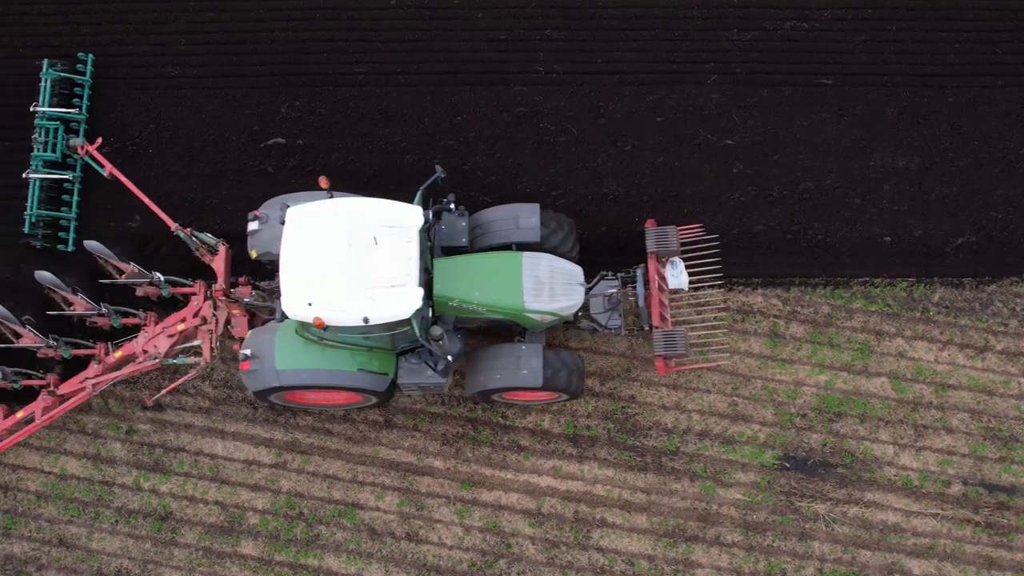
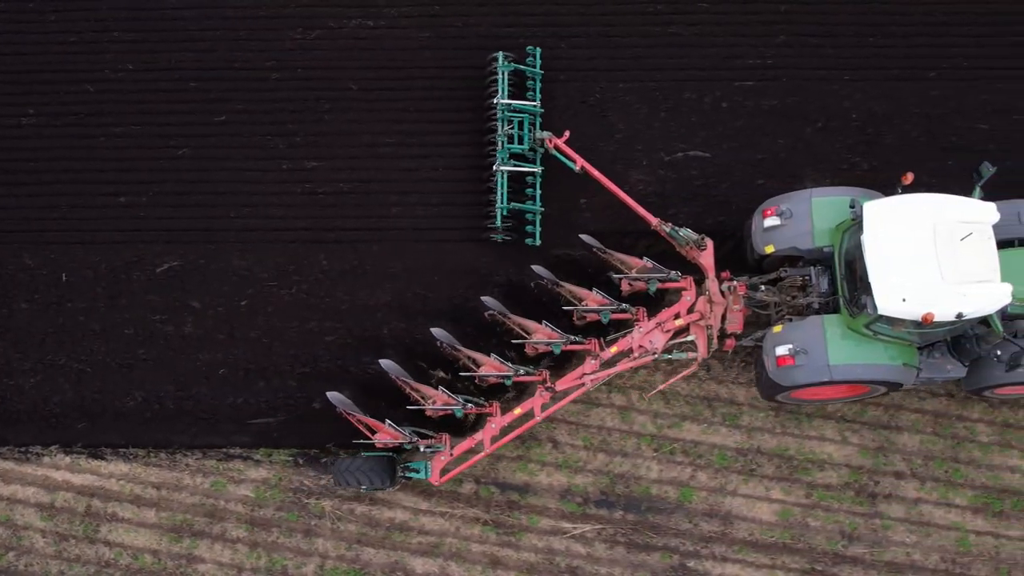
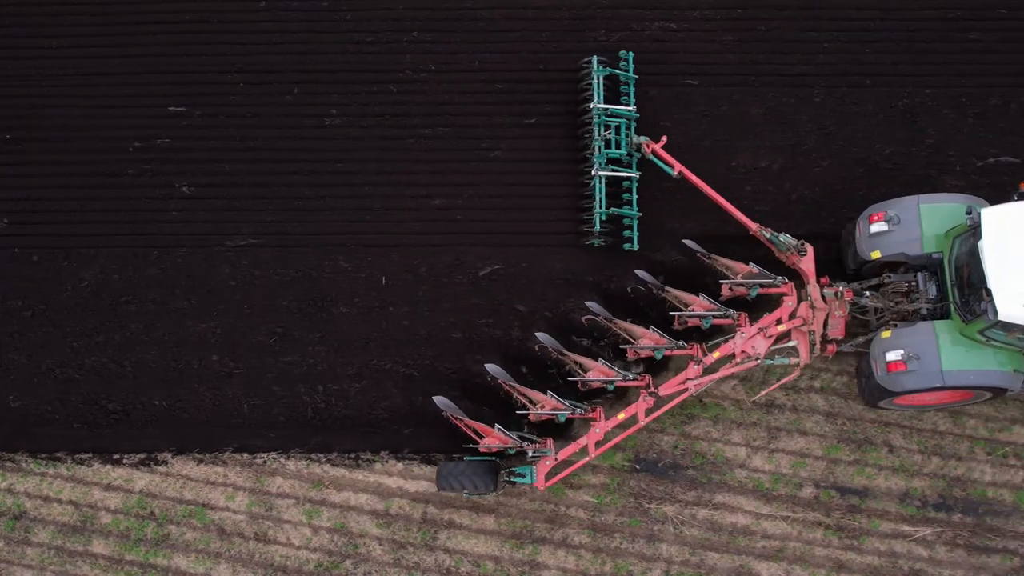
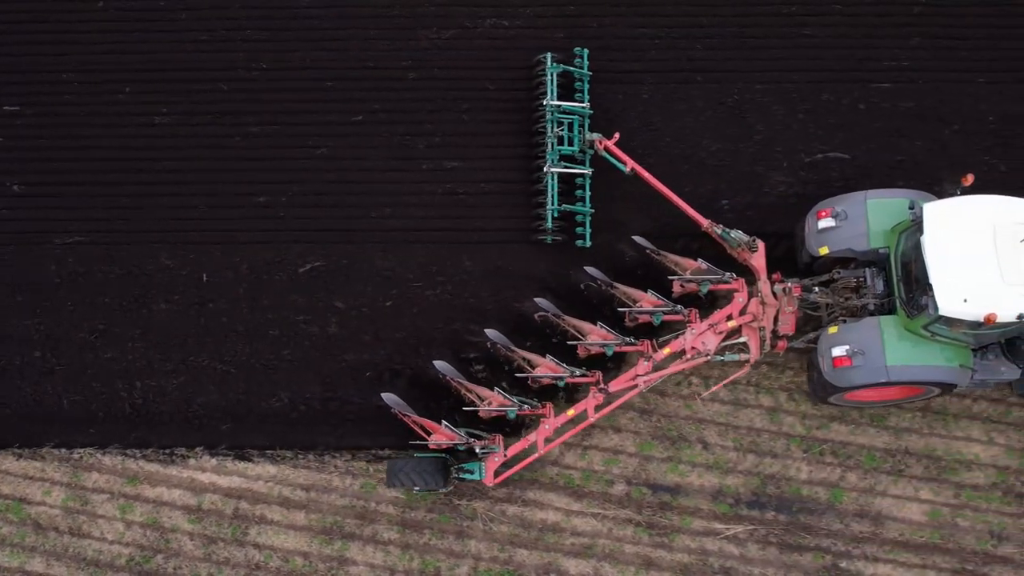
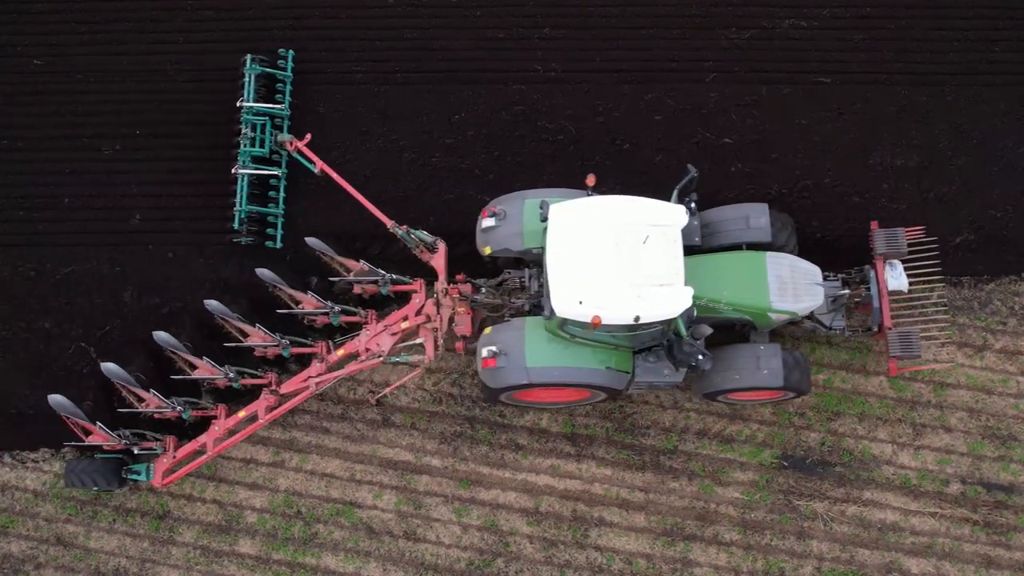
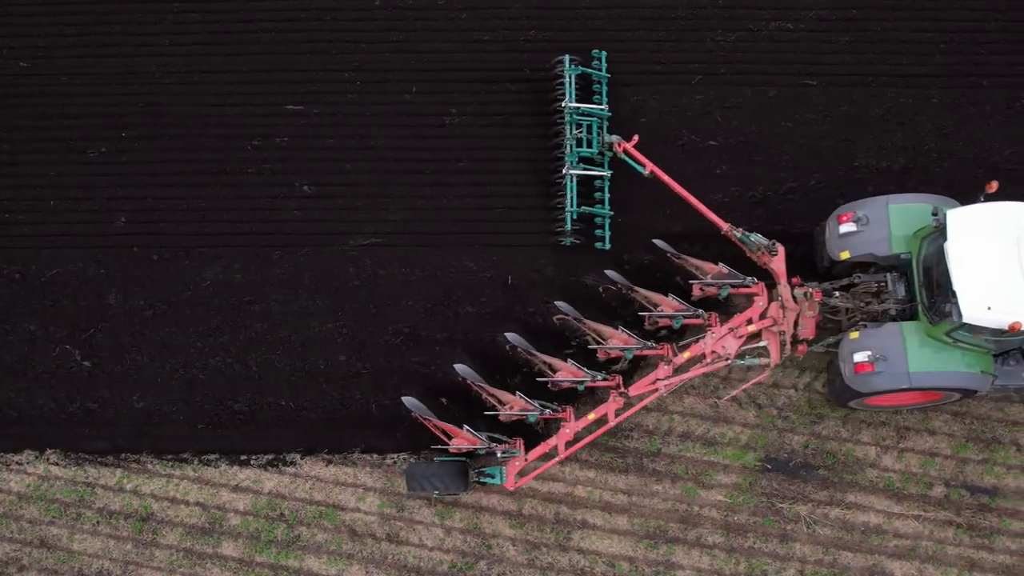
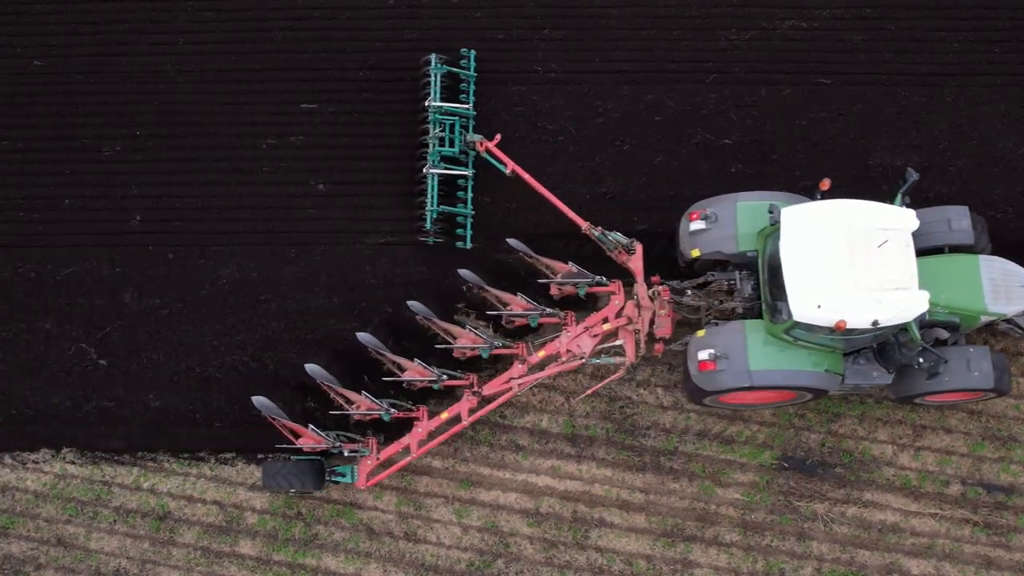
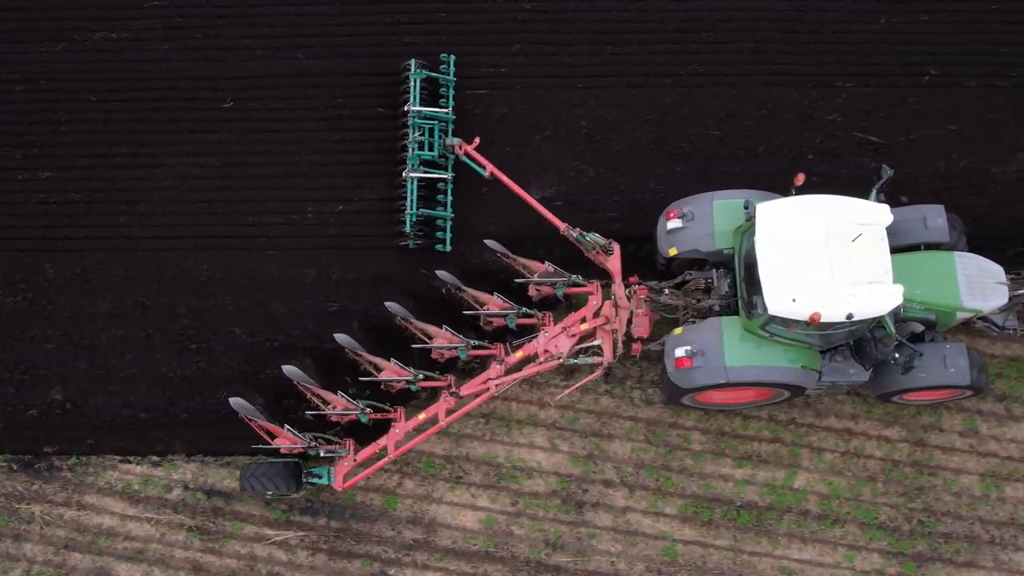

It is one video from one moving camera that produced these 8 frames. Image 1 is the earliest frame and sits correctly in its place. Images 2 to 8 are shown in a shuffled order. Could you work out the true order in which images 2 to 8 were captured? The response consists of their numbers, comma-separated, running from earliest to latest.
5, 7, 6, 3, 4, 2, 8
